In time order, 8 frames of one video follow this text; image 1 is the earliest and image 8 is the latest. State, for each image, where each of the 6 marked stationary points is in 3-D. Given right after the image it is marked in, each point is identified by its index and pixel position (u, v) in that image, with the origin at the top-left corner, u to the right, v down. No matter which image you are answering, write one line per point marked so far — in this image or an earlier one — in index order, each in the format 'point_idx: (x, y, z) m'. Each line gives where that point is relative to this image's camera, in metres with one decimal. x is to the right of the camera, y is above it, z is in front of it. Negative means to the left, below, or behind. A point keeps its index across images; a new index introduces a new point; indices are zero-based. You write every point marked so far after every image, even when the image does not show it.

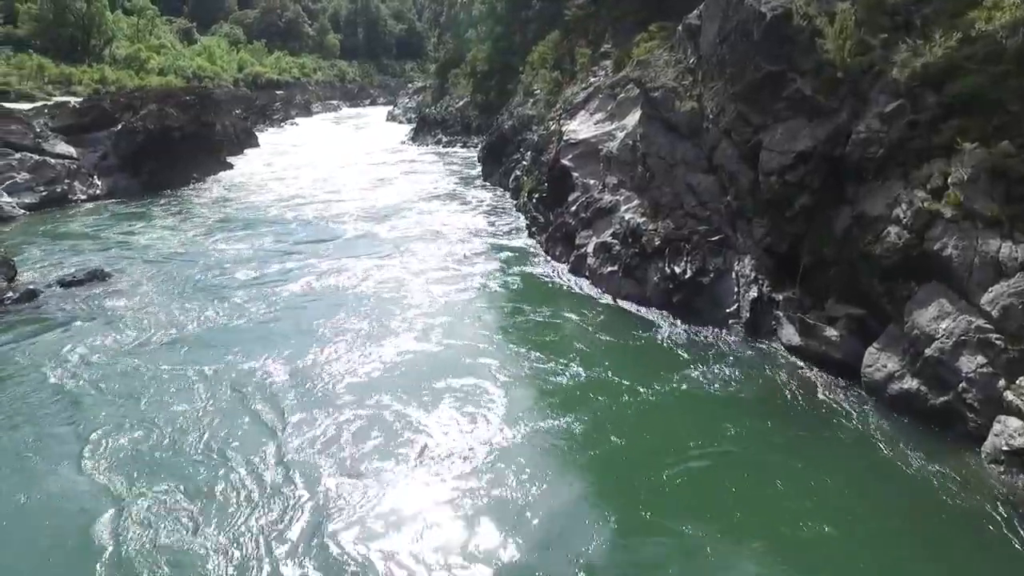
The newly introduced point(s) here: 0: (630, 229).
0: (+3.1, +1.6, +16.7) m
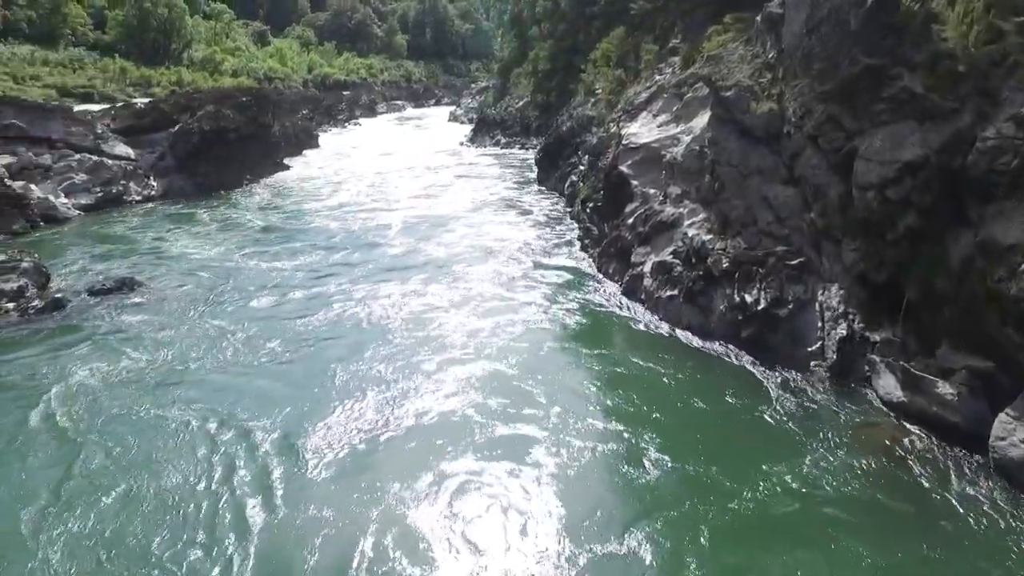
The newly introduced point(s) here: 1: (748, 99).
0: (+4.2, +0.9, +14.6) m
1: (+5.6, +4.5, +15.0) m
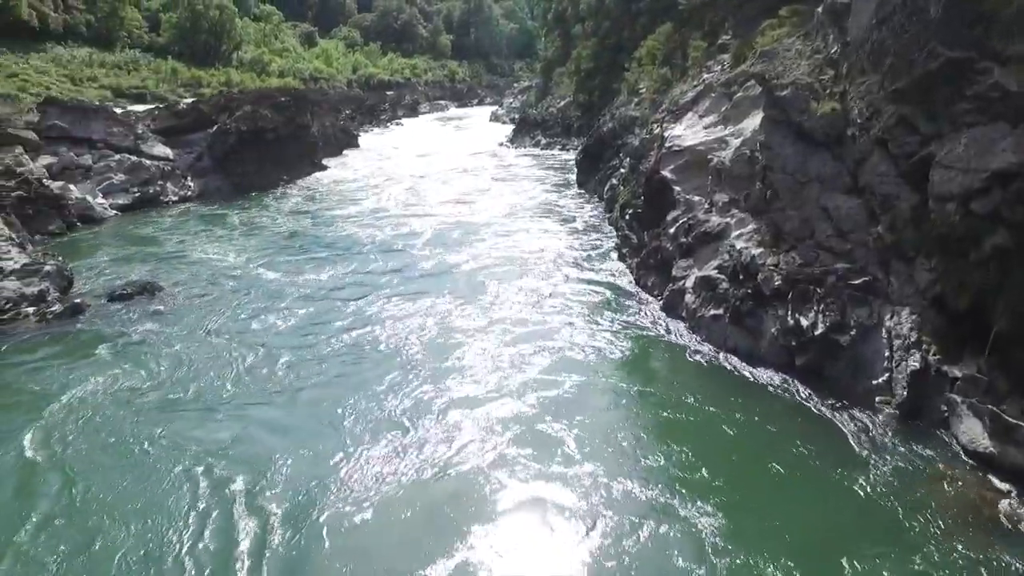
0: (+4.8, +0.5, +13.2) m
1: (+6.3, +4.0, +13.5) m
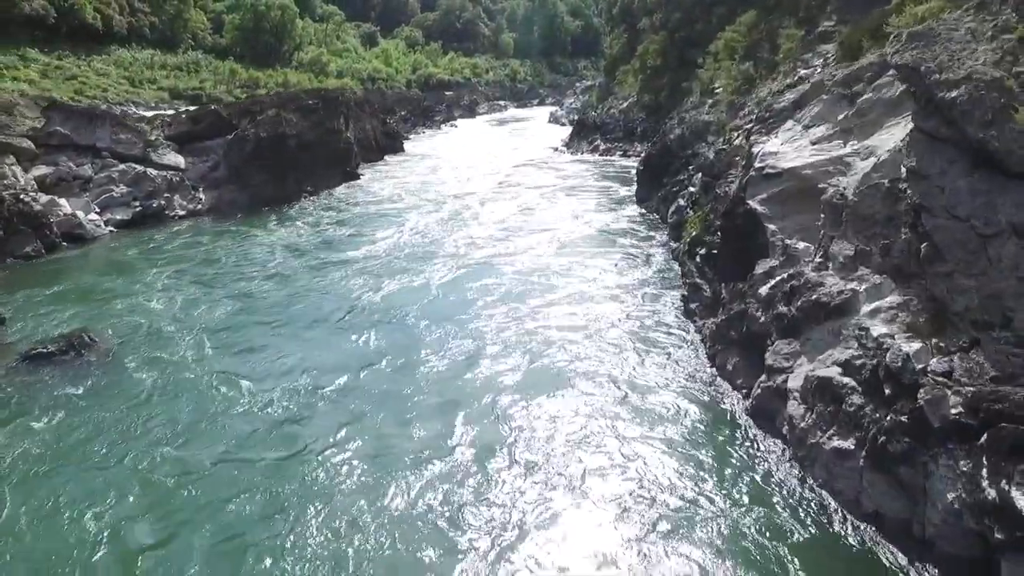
0: (+4.9, -1.0, +8.3) m
1: (+6.5, +2.5, +8.4) m
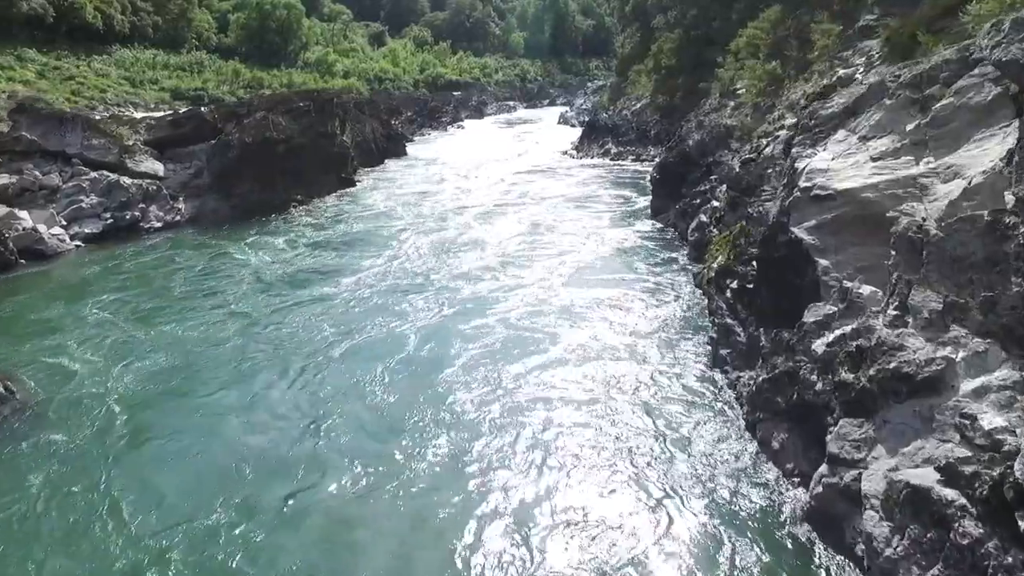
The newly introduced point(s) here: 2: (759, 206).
0: (+4.7, -1.8, +6.0) m
1: (+6.3, +1.7, +6.1) m
2: (+5.4, +1.8, +13.8) m
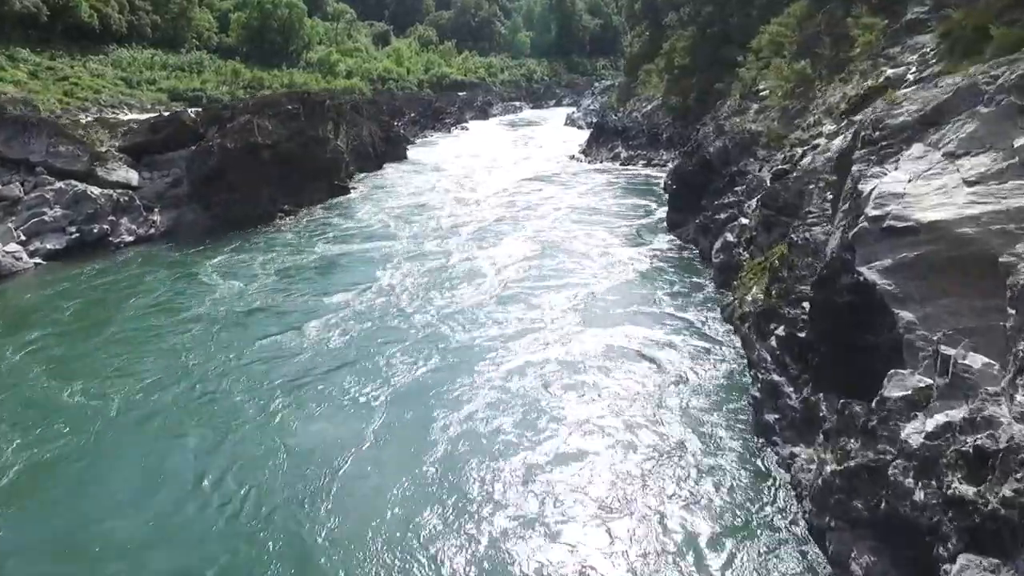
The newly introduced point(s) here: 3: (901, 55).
0: (+4.6, -2.6, +3.7) m
1: (+6.3, +0.9, +3.8) m
2: (+5.4, +1.0, +11.5) m
3: (+10.0, +6.1, +16.3) m
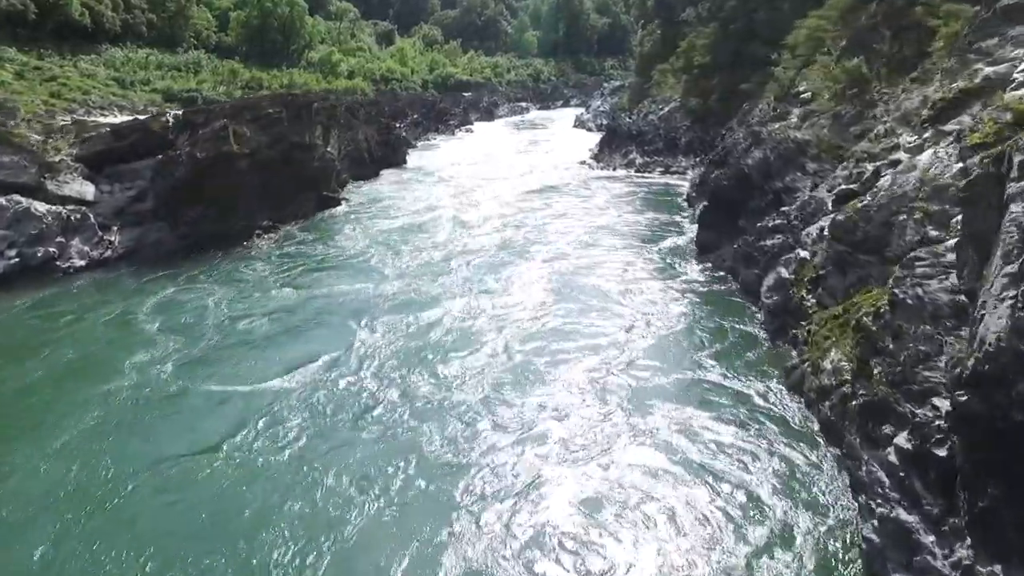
0: (+4.6, -3.6, +0.6) m
1: (+6.3, -0.2, +0.7) m
2: (+5.5, 0.0, +8.4) m
3: (+10.2, +5.0, +13.1) m
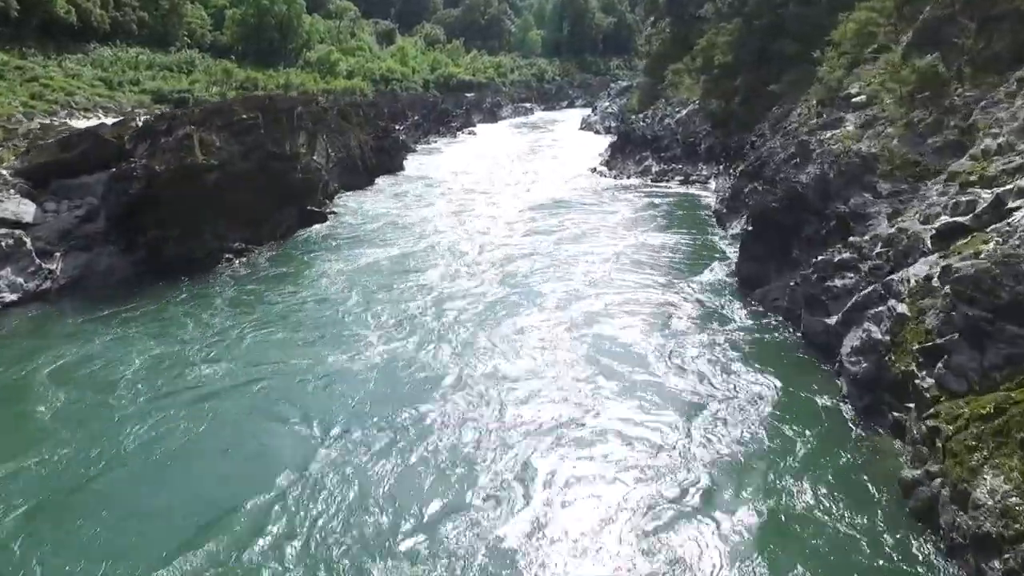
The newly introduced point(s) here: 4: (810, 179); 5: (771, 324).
0: (+4.8, -4.7, -2.6) m
1: (+6.4, -1.3, -2.5) m
2: (+5.7, -1.1, +5.2) m
3: (+10.4, +3.9, +9.9) m
4: (+7.8, +2.7, +16.3) m
5: (+6.0, -0.8, +14.5) m
